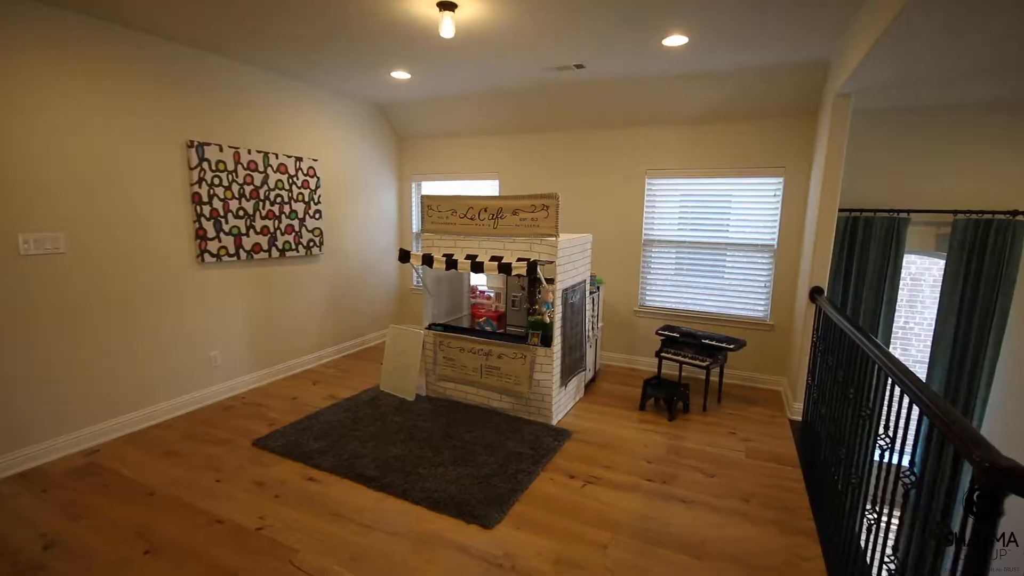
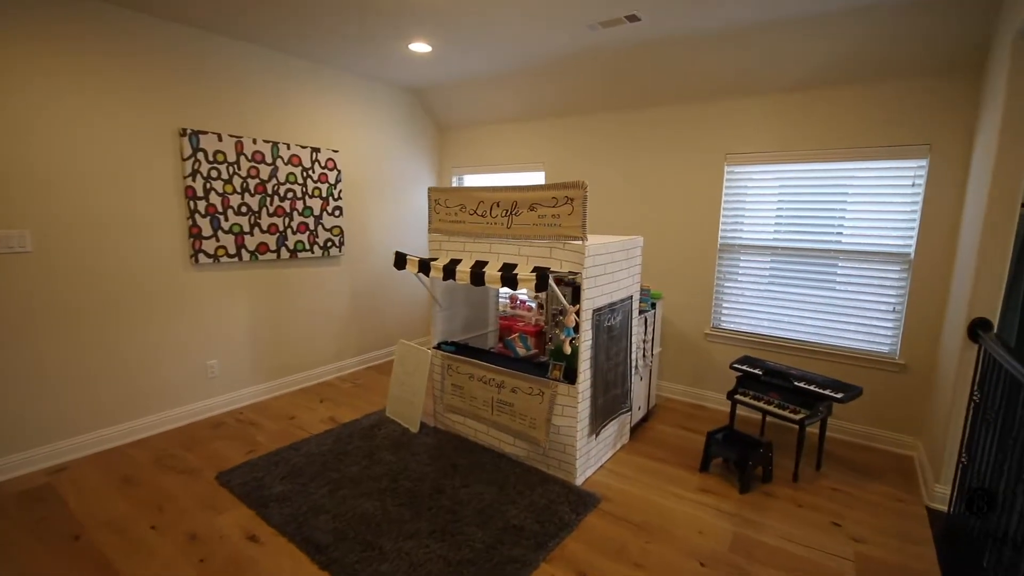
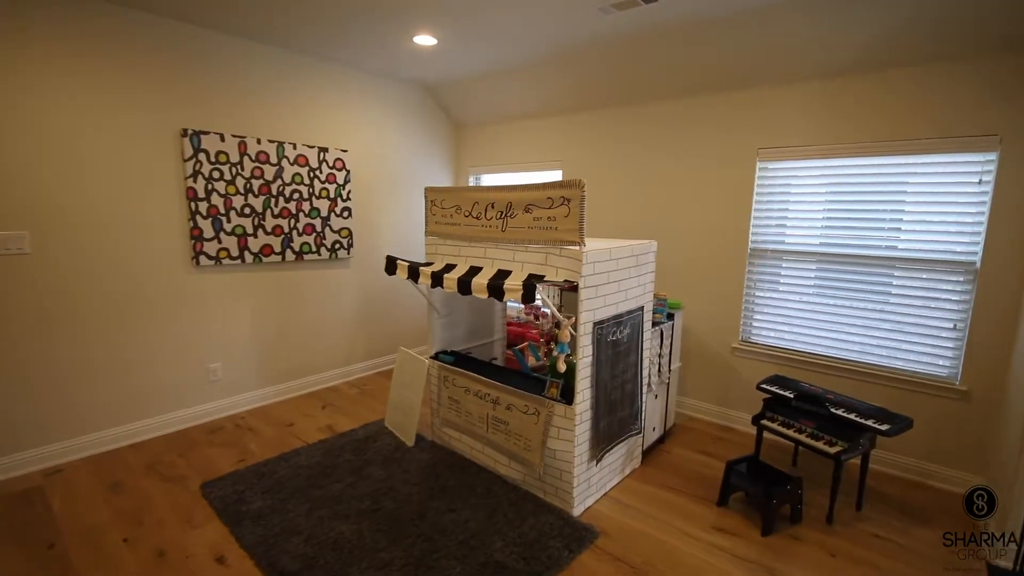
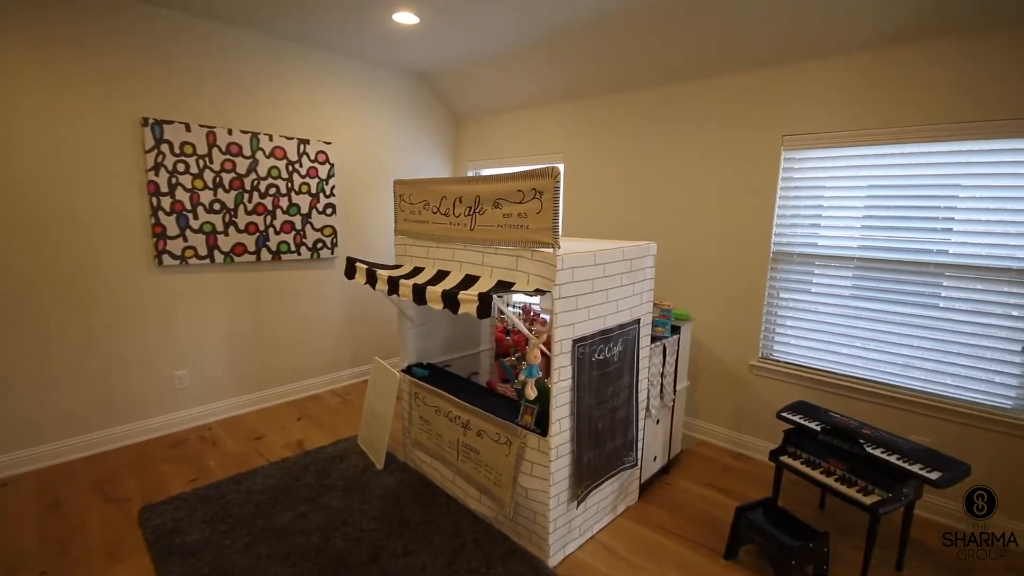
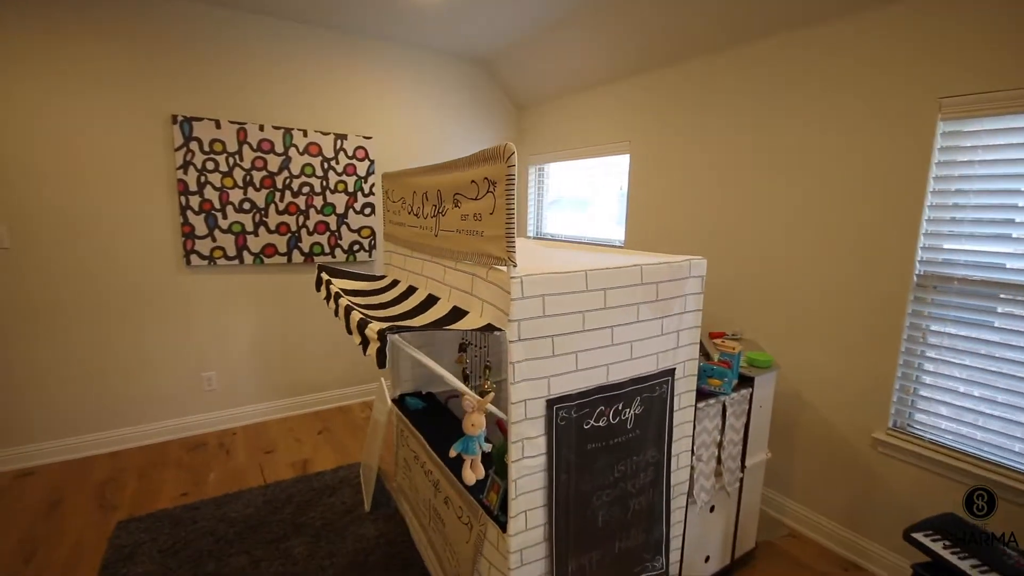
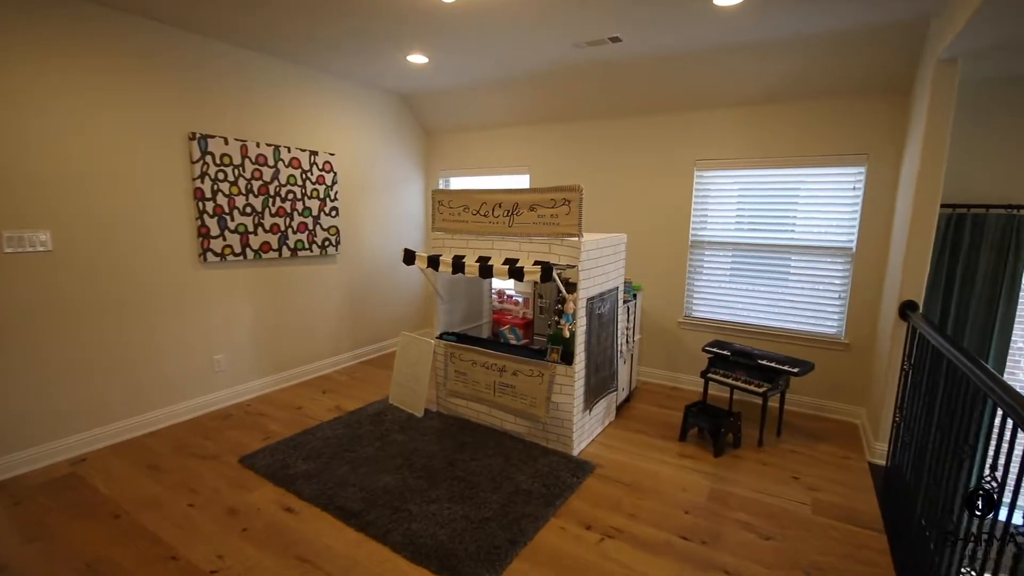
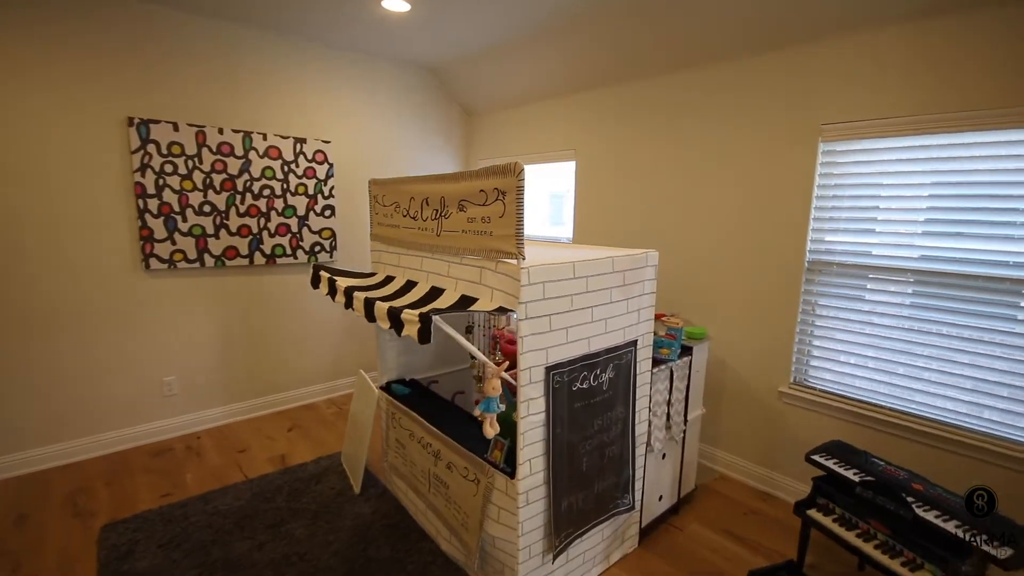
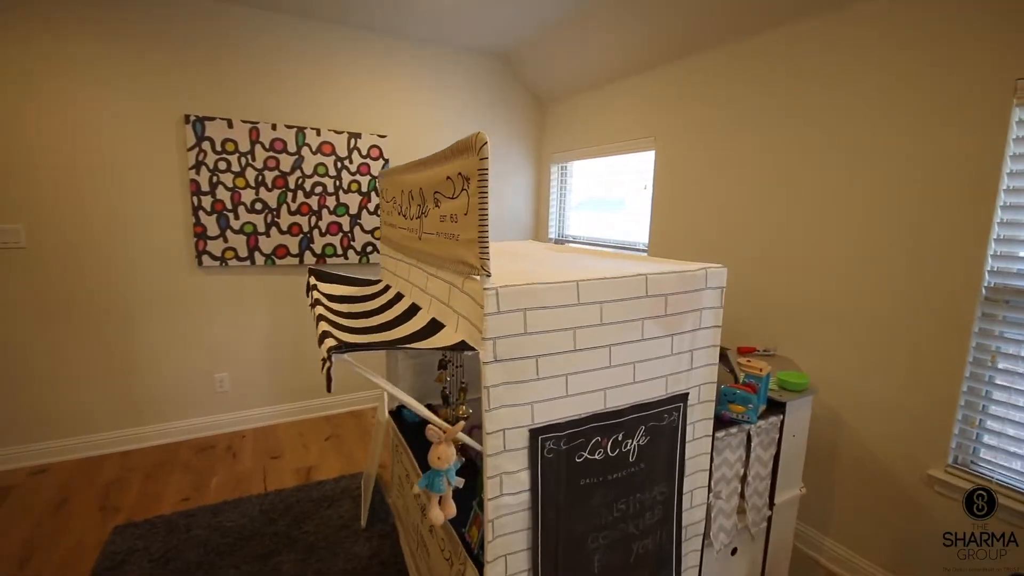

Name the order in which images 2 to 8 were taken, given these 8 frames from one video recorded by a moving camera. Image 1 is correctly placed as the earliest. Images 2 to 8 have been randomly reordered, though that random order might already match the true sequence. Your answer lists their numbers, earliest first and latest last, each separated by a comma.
6, 2, 3, 4, 7, 5, 8
